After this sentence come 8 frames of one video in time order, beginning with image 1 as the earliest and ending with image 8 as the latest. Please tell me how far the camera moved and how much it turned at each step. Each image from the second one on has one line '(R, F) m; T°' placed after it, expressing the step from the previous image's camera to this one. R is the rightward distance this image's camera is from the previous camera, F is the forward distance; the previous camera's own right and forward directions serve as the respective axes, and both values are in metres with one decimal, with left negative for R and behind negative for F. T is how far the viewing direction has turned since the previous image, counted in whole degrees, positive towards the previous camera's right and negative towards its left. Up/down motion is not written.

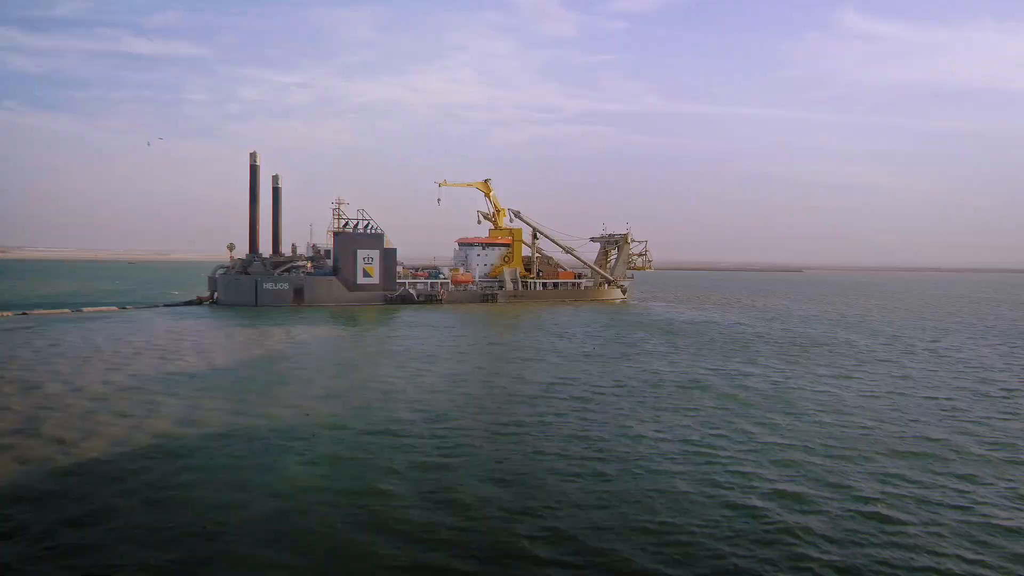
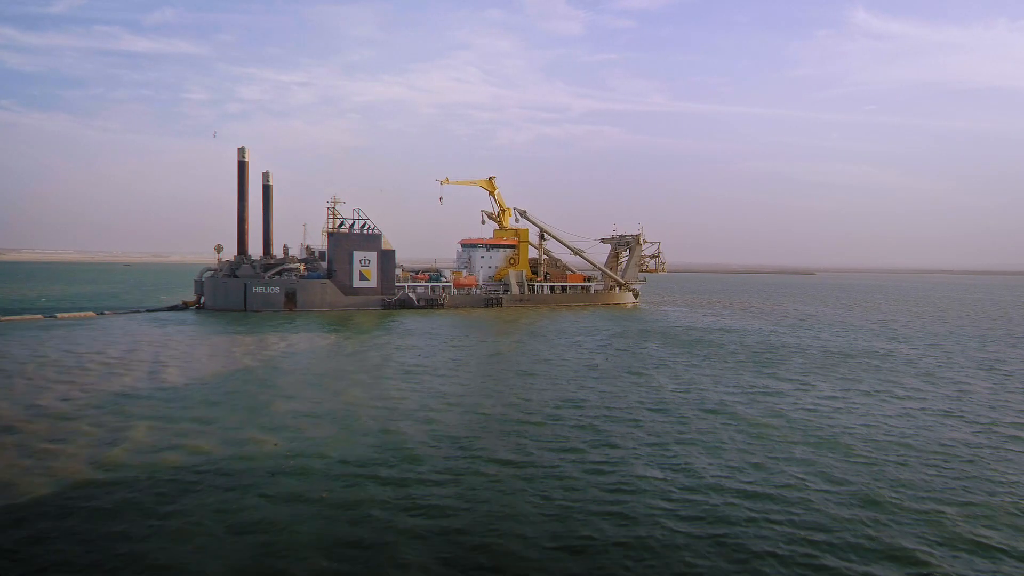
(+0.1, +2.4) m; -1°
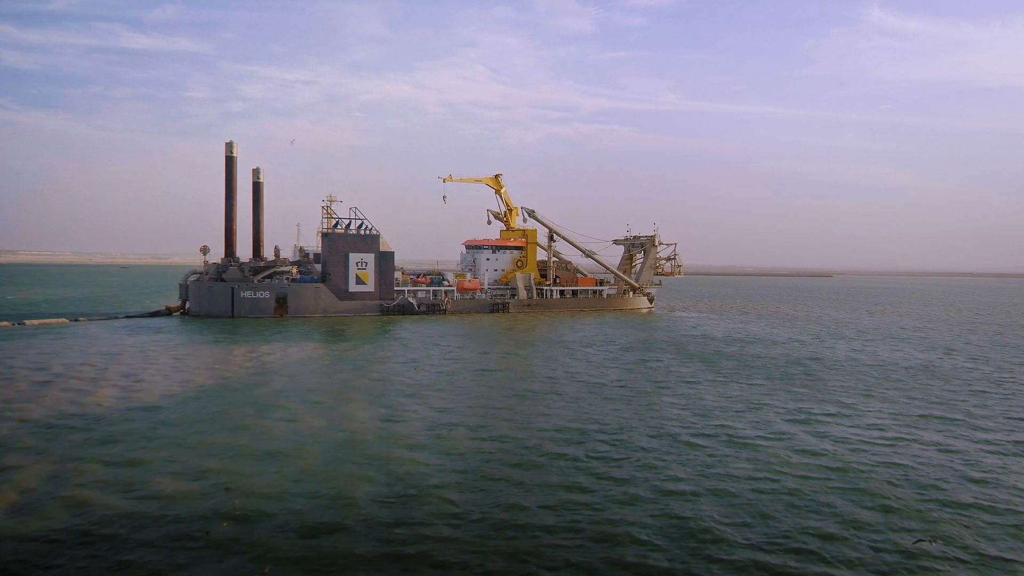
(+0.1, +2.6) m; -1°
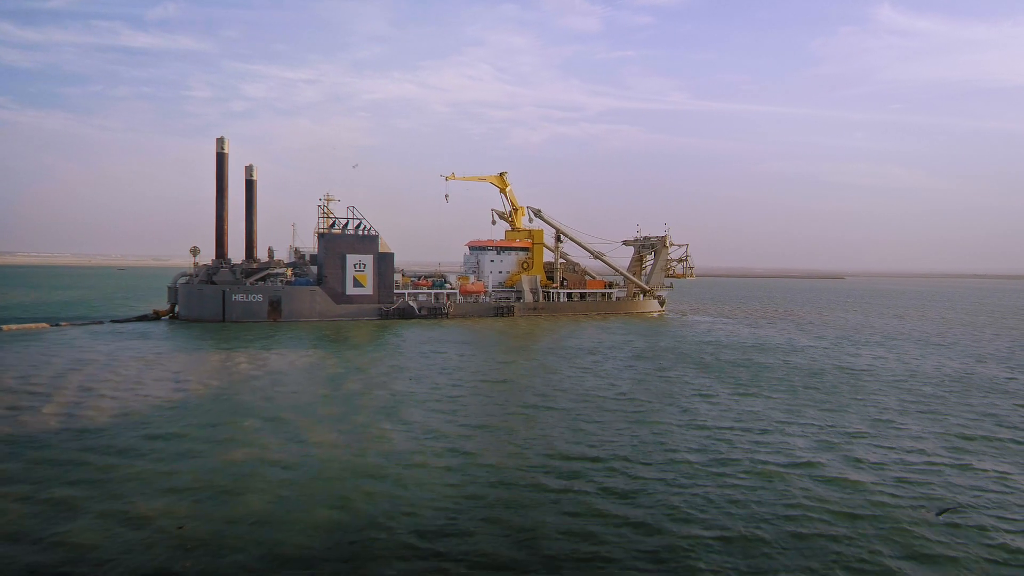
(0.0, +1.7) m; 0°
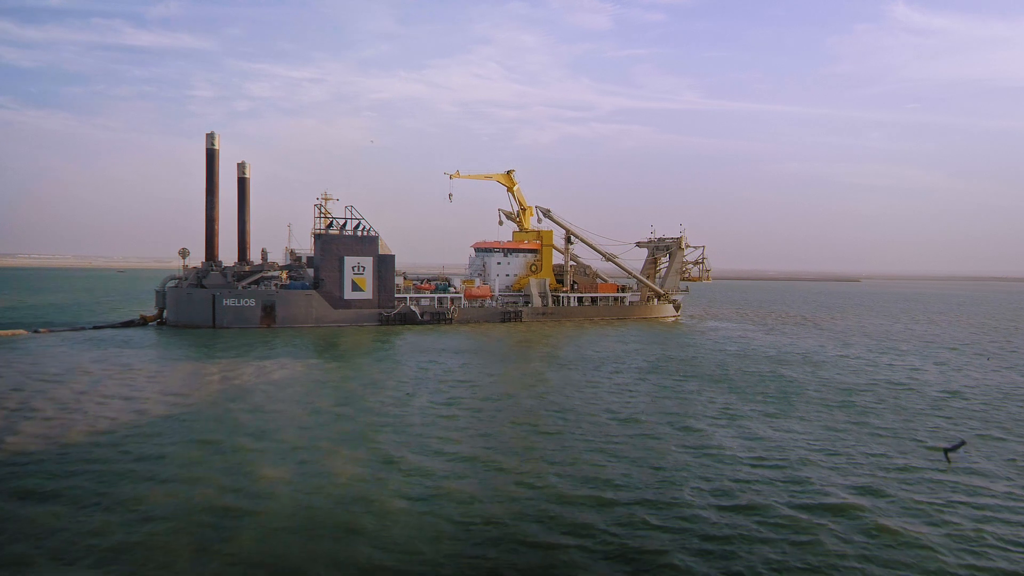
(+0.1, +1.9) m; -1°
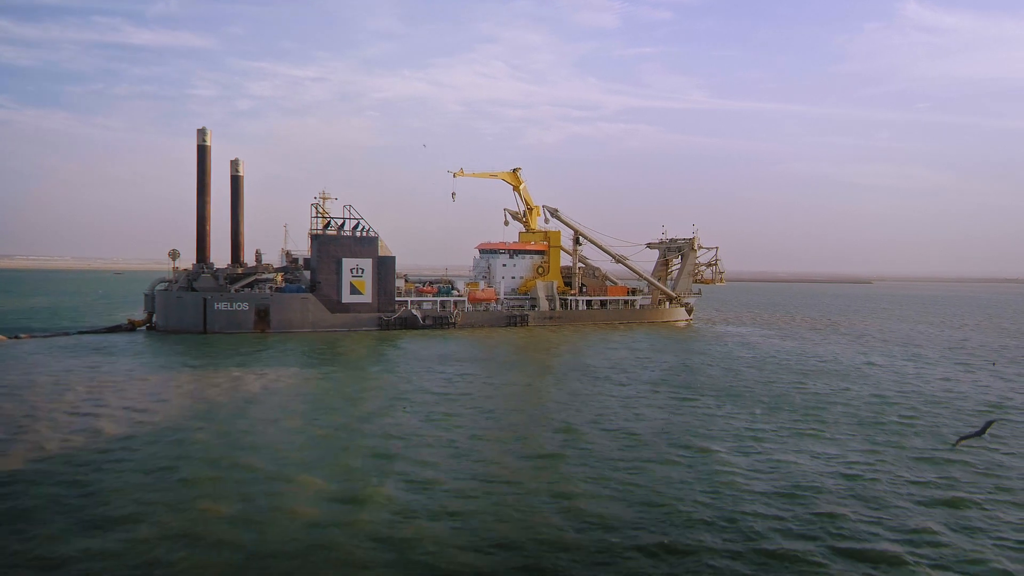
(0.0, +1.5) m; 0°
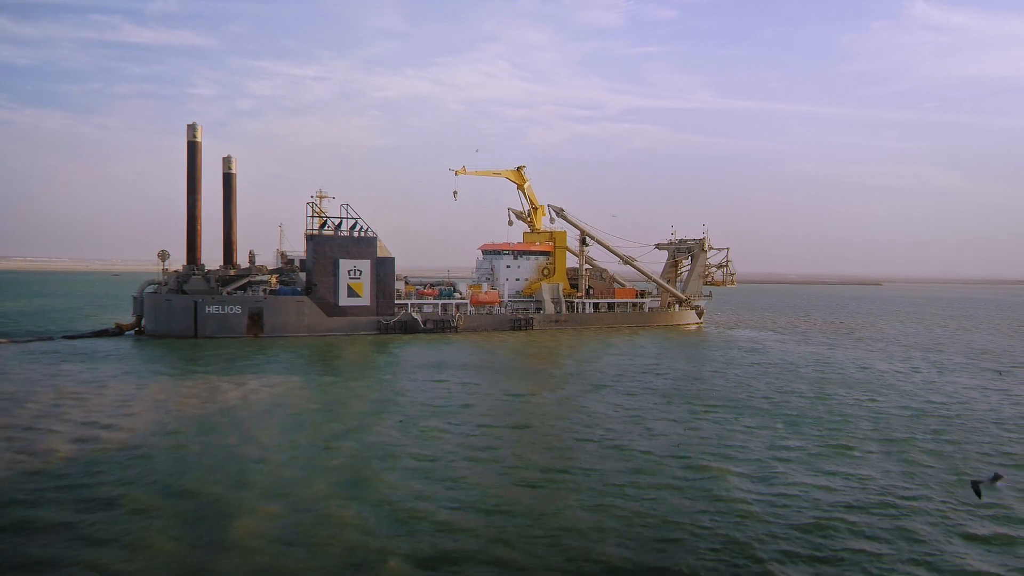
(0.0, +1.3) m; 0°
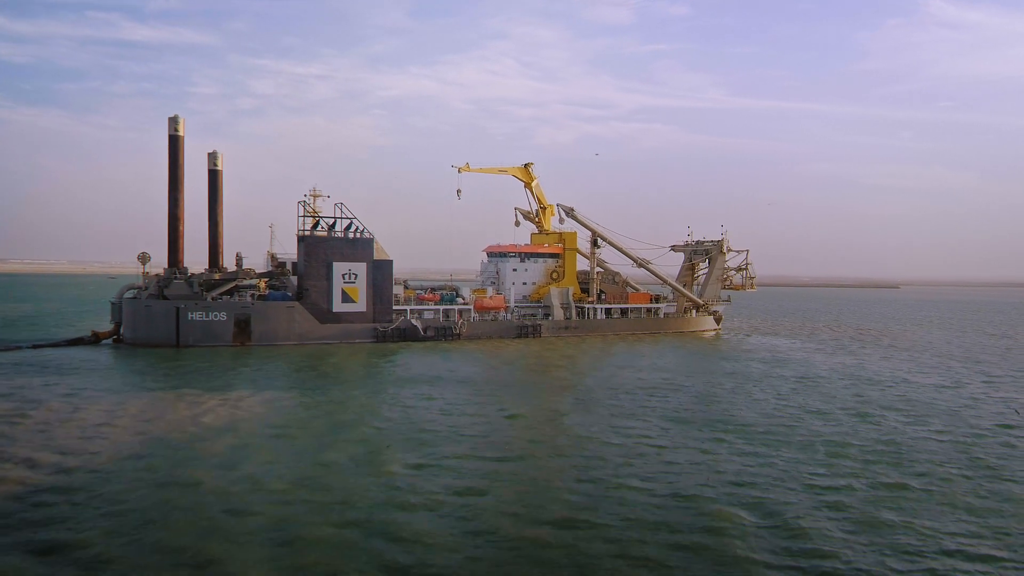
(0.0, +2.1) m; 0°
